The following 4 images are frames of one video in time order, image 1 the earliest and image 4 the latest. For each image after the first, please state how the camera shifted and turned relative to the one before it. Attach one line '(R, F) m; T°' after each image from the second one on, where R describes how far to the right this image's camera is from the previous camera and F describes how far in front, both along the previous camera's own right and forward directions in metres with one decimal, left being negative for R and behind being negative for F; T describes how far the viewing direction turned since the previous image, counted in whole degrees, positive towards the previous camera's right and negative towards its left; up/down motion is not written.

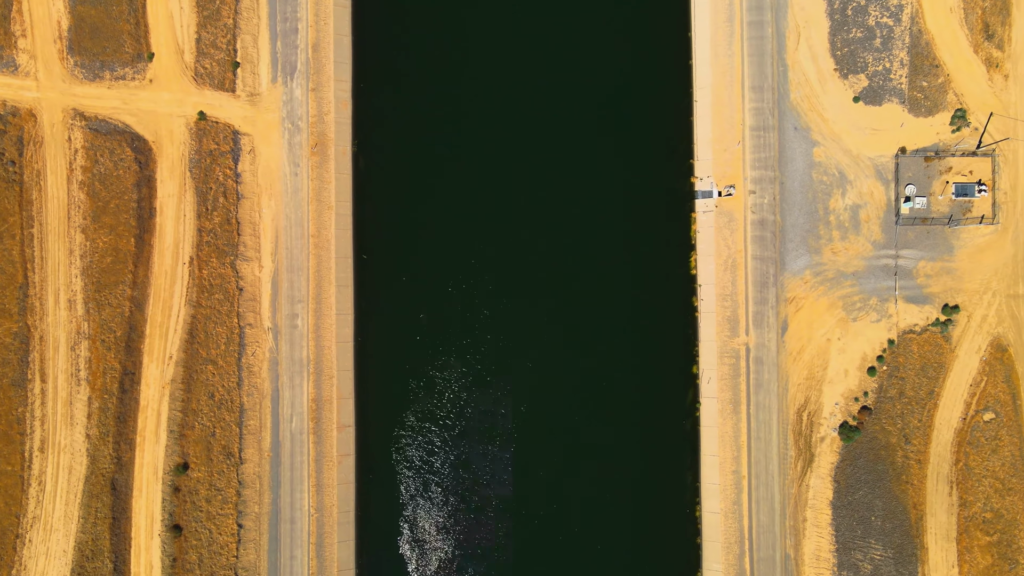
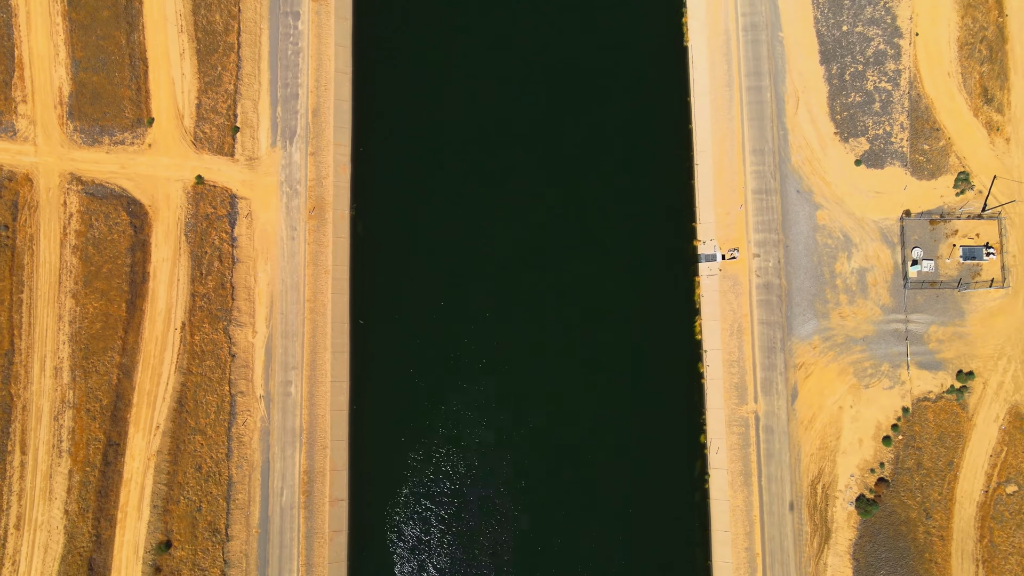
(0.0, +0.8) m; 0°
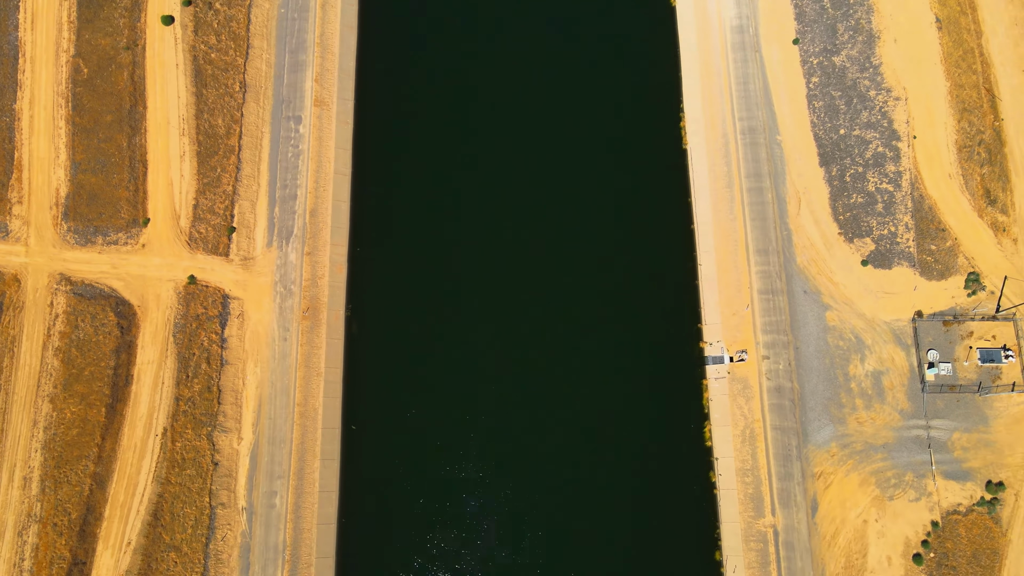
(0.0, +1.2) m; 0°
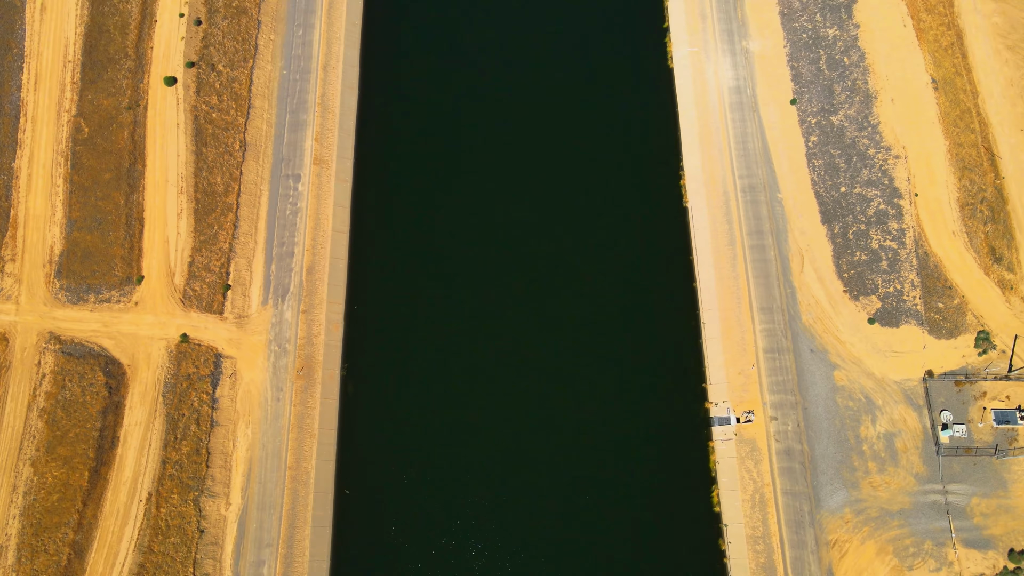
(0.0, +0.7) m; 0°
